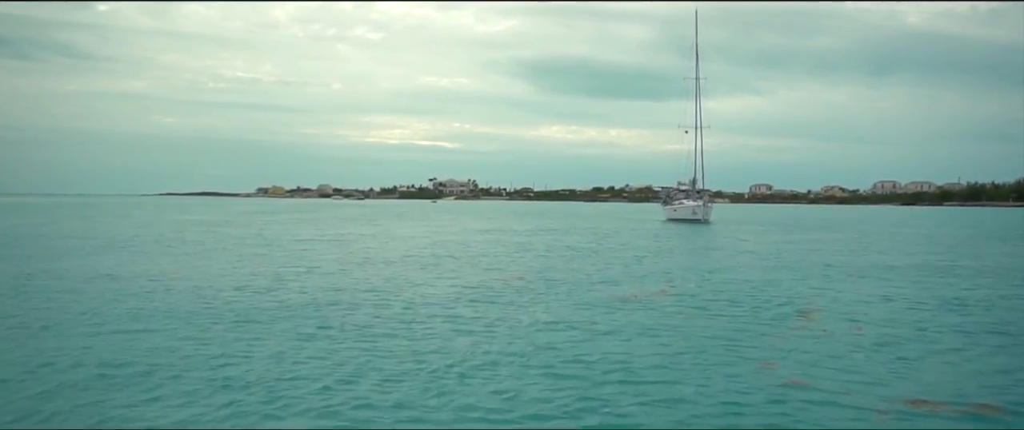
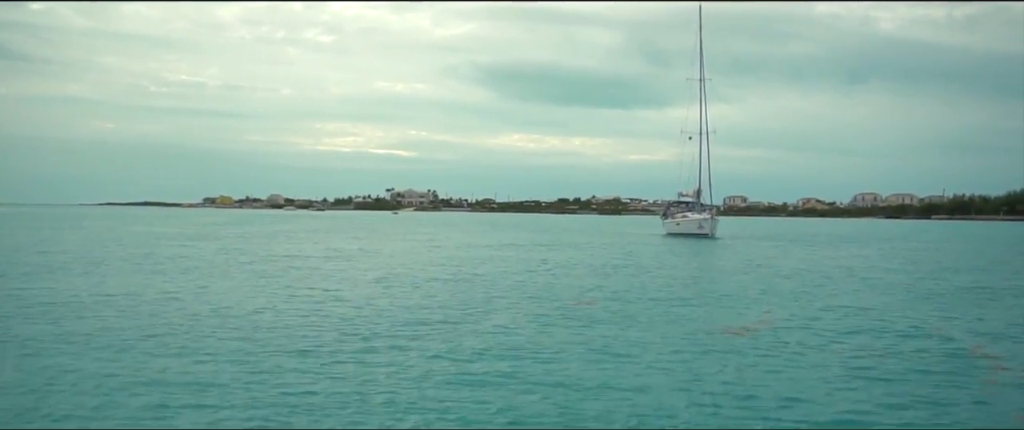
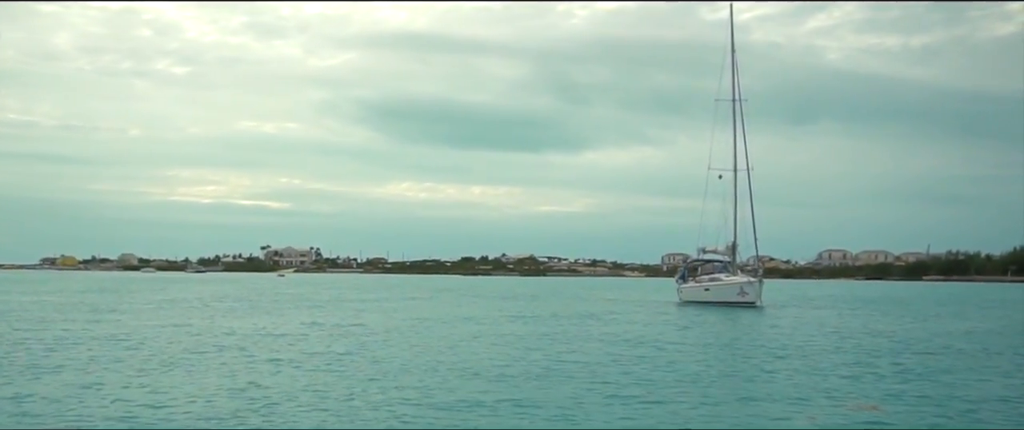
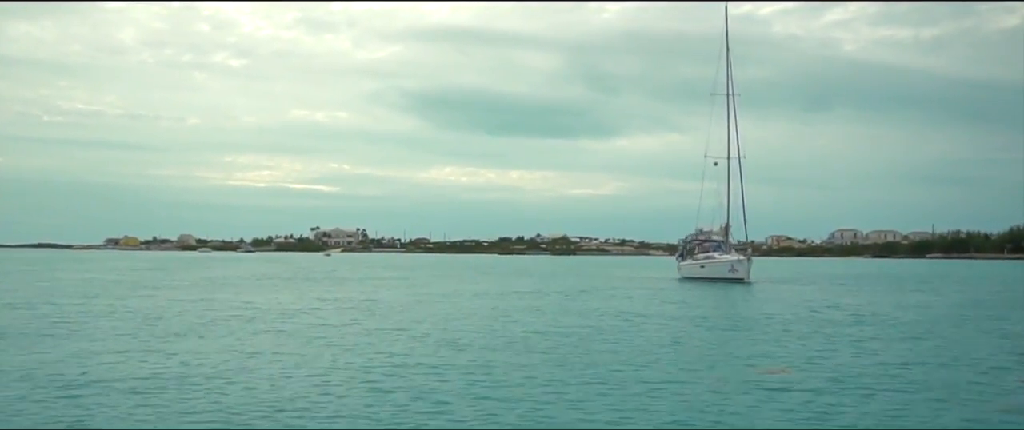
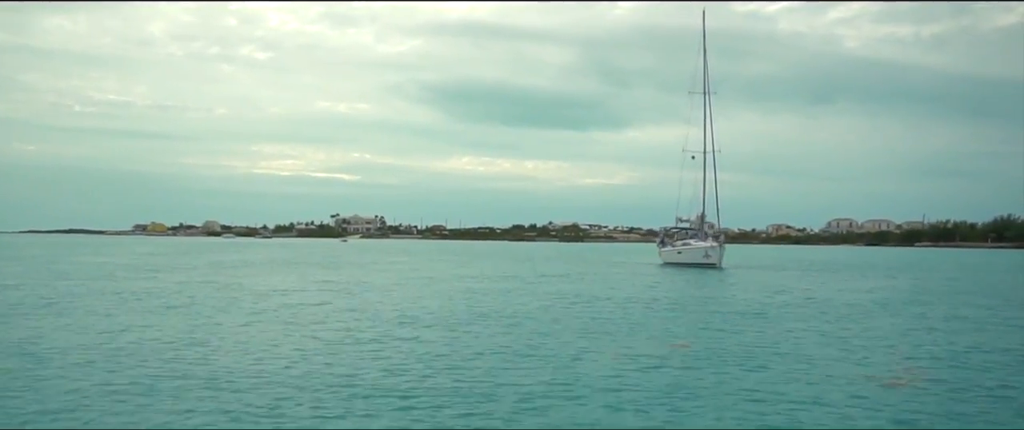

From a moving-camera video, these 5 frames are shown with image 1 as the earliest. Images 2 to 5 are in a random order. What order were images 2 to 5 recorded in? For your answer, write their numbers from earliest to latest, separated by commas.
2, 5, 4, 3
